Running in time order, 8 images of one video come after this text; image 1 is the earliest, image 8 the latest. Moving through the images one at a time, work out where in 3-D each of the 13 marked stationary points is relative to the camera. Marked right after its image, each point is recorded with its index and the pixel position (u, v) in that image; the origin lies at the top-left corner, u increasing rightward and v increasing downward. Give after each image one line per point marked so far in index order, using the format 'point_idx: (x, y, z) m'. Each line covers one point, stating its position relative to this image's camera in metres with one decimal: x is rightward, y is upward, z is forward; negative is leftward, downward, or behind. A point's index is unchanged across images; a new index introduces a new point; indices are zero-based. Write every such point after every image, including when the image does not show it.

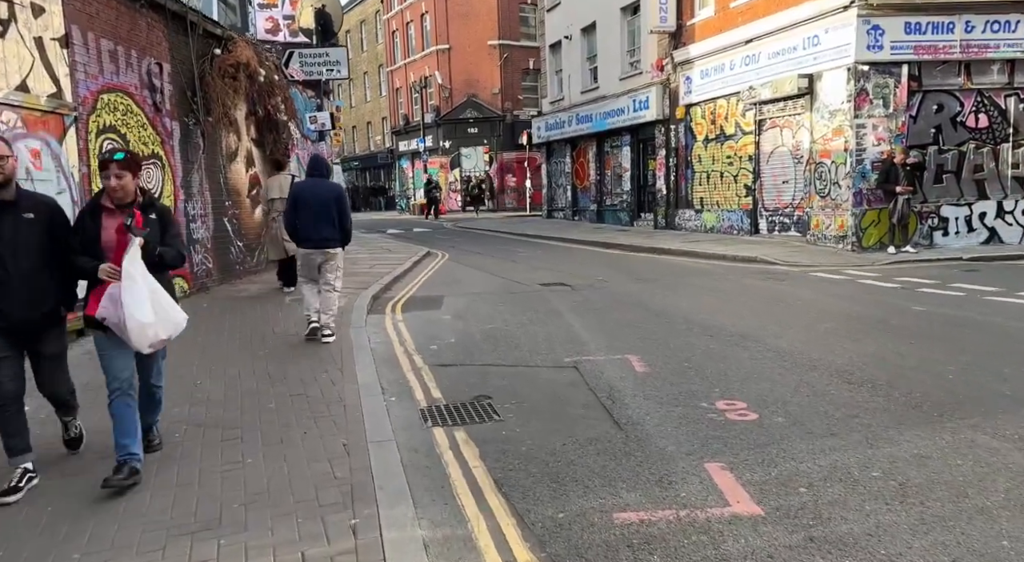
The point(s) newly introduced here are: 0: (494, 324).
0: (-0.2, -0.5, +8.4) m
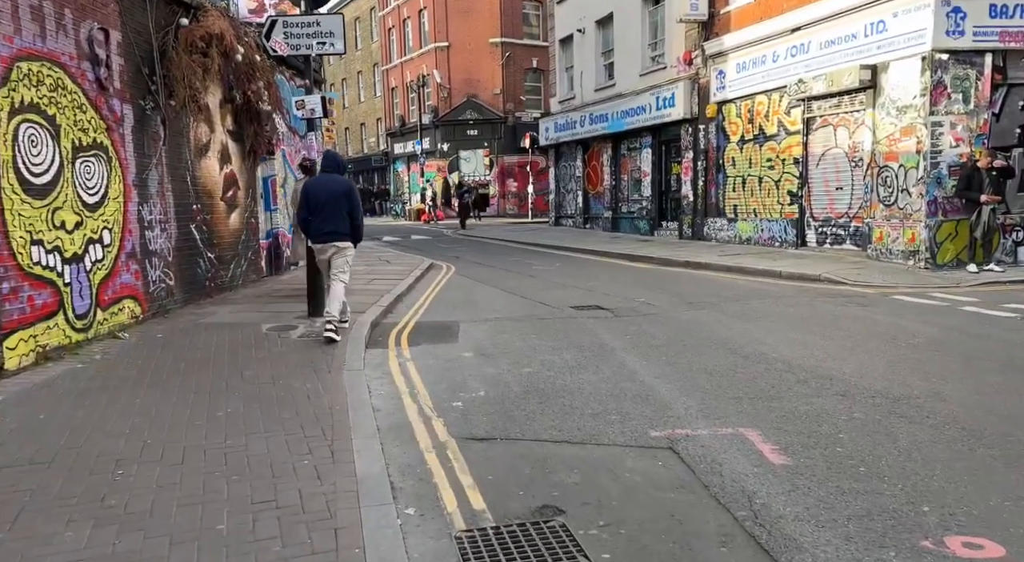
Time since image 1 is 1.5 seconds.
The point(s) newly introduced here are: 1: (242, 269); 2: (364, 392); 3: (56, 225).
0: (+0.2, -0.7, +6.4) m
1: (-4.1, +0.2, +11.4) m
2: (-1.1, -0.9, +5.8) m
3: (-4.2, +0.5, +6.9) m
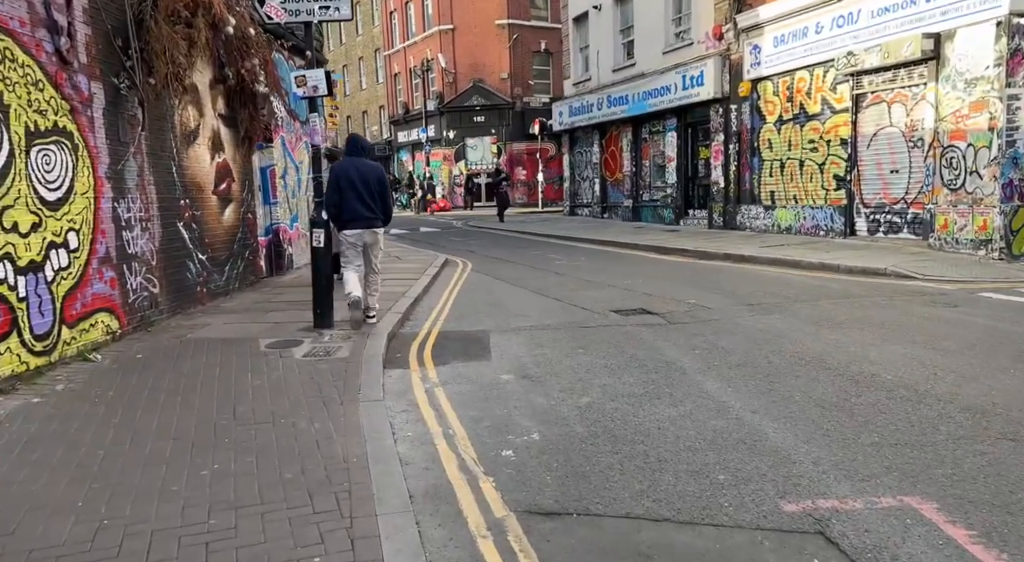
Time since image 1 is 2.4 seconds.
0: (+0.5, -0.8, +5.2) m
1: (-3.7, +0.1, +10.2) m
2: (-0.8, -0.9, +4.6) m
3: (-3.8, +0.4, +5.7) m
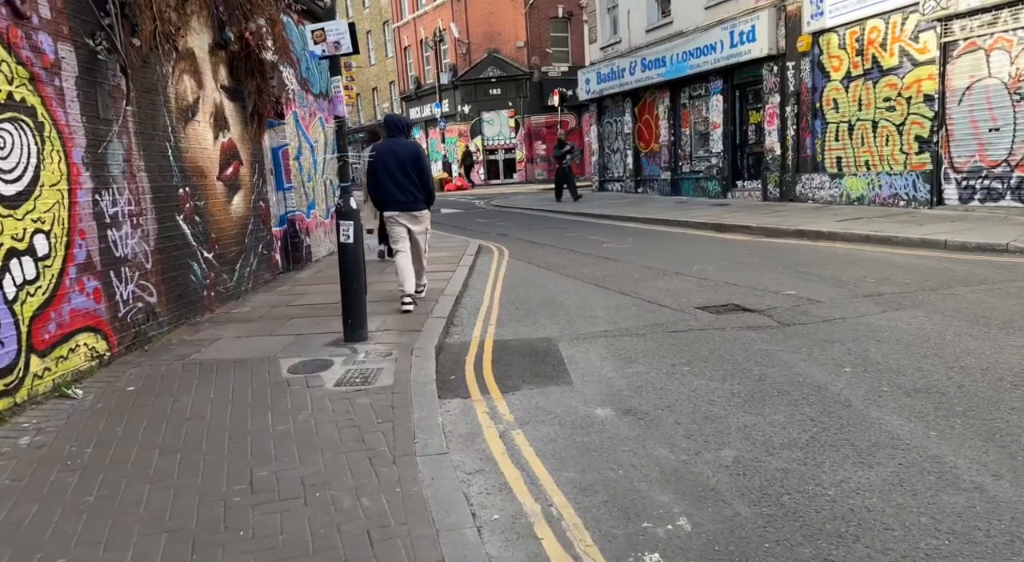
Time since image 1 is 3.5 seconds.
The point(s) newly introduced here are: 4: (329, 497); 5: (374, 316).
0: (+1.1, -0.8, +3.8) m
1: (-3.1, +0.1, +8.9) m
2: (-0.2, -1.0, +3.2) m
3: (-3.2, +0.3, +4.3) m
4: (-0.9, -1.0, +3.5) m
5: (-1.3, -0.3, +7.1) m
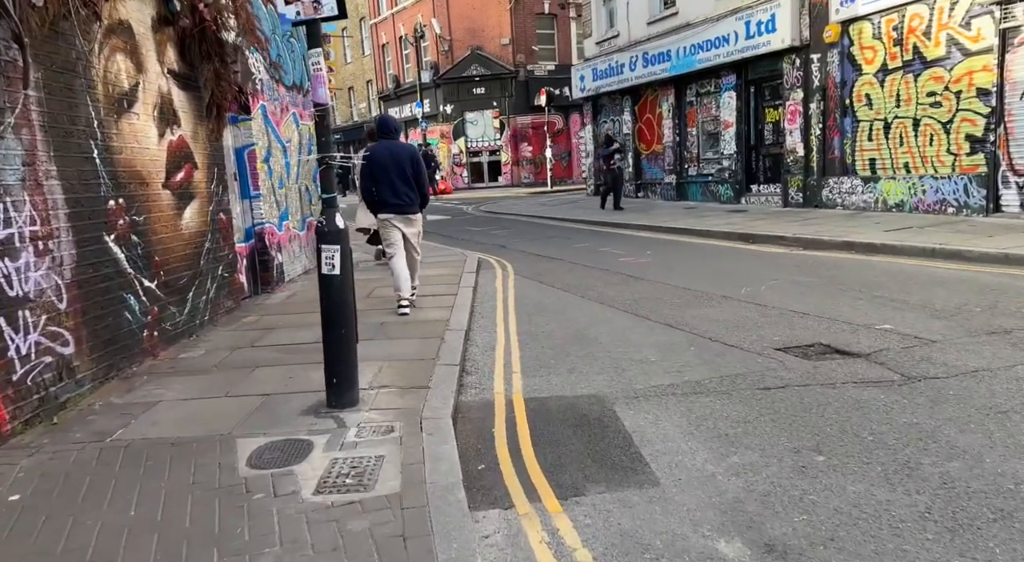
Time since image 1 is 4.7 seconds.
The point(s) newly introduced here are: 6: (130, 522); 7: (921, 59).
0: (+1.4, -1.1, +2.2) m
1: (-2.9, -0.1, +7.2) m
2: (+0.2, -1.3, +1.6) m
3: (-2.9, 0.0, +2.6) m
4: (-0.5, -1.3, +1.9) m
5: (-1.1, -0.6, +5.5) m
6: (-1.7, -1.1, +3.3) m
7: (+6.5, +3.5, +12.0) m
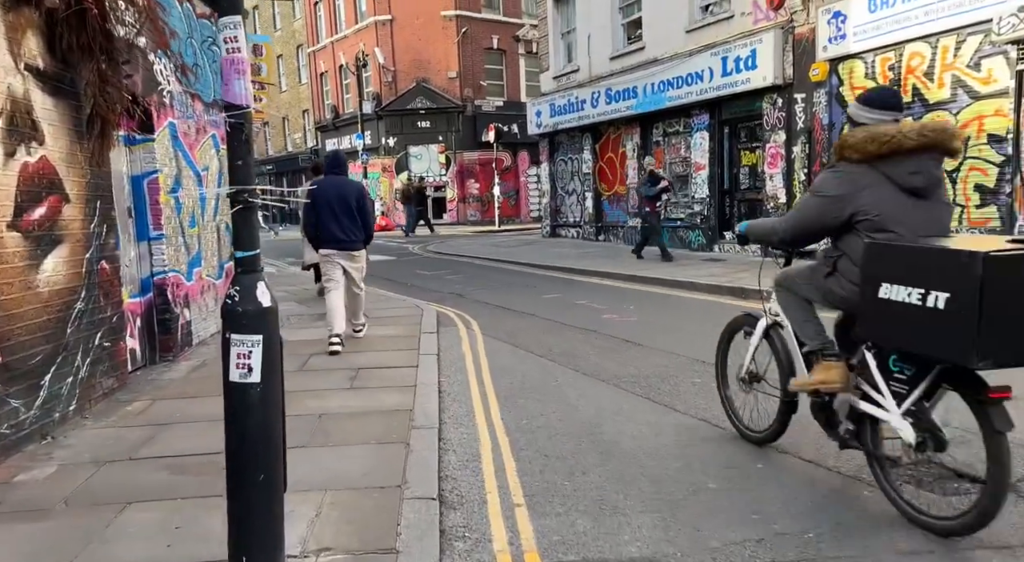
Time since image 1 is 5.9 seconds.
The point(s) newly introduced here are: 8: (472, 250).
0: (+1.7, -1.4, +0.6) m
1: (-3.0, -0.7, +5.2) m
2: (+0.5, -1.6, -0.1) m
3: (-2.6, -0.3, +0.7) m
4: (-0.2, -1.6, +0.1) m
5: (-1.1, -1.1, +3.7) m
6: (-1.5, -1.4, +1.4) m
7: (+6.0, +2.6, +11.0) m
8: (-1.0, +0.8, +18.8) m
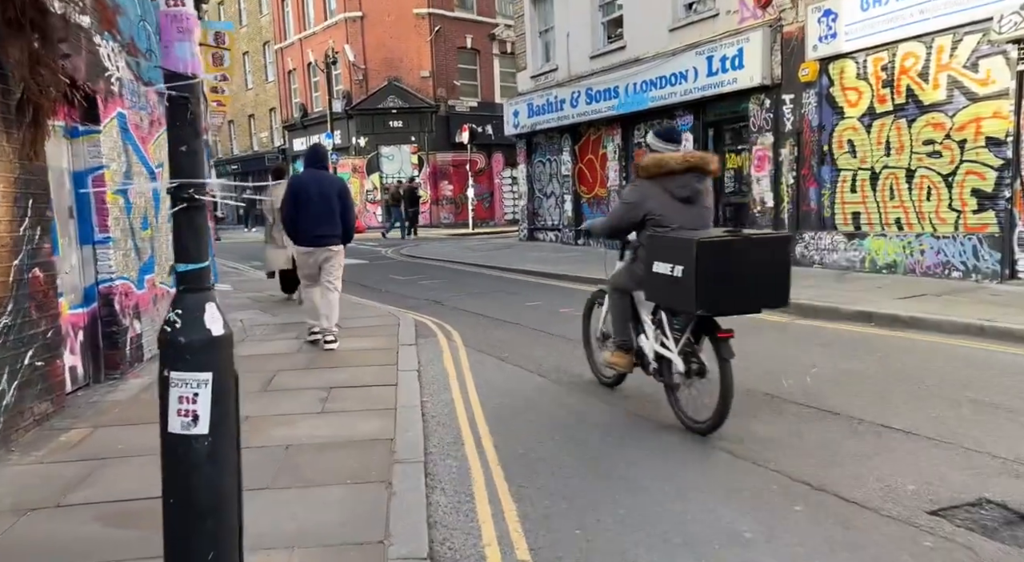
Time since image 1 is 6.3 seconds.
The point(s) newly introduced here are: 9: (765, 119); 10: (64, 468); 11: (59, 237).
0: (+1.9, -1.5, +0.1) m
1: (-3.0, -0.7, +4.5) m
2: (+0.7, -1.6, -0.7) m
3: (-2.5, -0.4, 0.0) m
4: (0.0, -1.6, -0.5) m
5: (-1.0, -1.1, +3.1) m
6: (-1.4, -1.5, +0.7) m
7: (+5.7, +2.5, +10.6) m
8: (-1.5, +0.7, +18.1) m
9: (+4.4, +2.8, +13.0) m
10: (-2.5, -1.0, +4.2) m
11: (-3.3, +0.3, +5.6) m
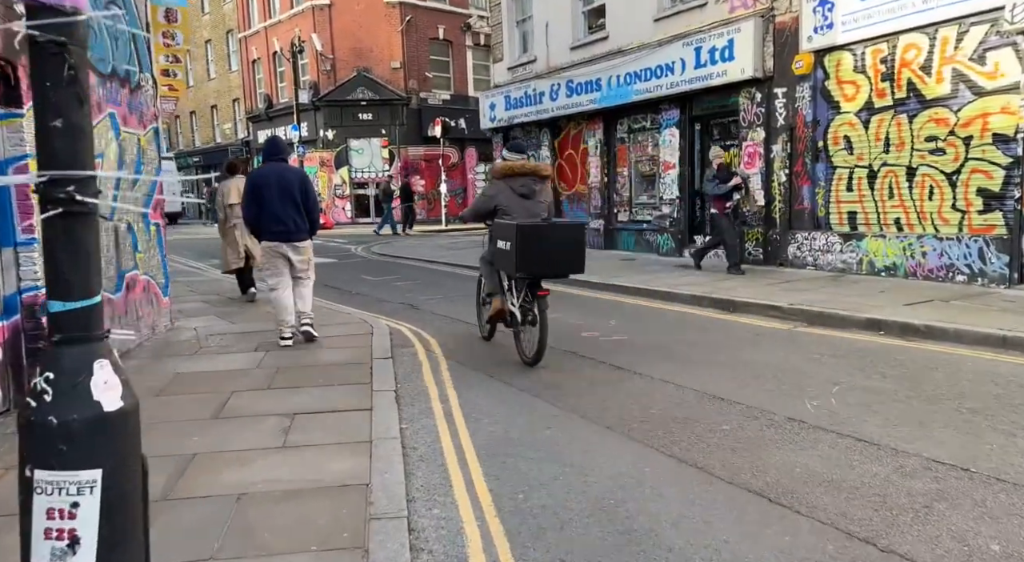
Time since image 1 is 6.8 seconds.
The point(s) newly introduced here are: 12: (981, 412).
0: (+2.1, -1.6, -0.6) m
1: (-3.0, -0.8, +3.7) m
2: (+0.9, -1.7, -1.4) m
3: (-2.3, -0.5, -0.8) m
4: (+0.2, -1.7, -1.2) m
5: (-1.0, -1.2, +2.3) m
6: (-1.2, -1.5, 0.0) m
7: (+5.5, +2.4, +10.1) m
8: (-2.1, +0.7, +17.3) m
9: (+4.0, +2.7, +12.4) m
10: (-2.5, -1.1, +3.4) m
11: (-3.3, +0.3, +4.7) m
12: (+3.1, -0.9, +4.9) m
